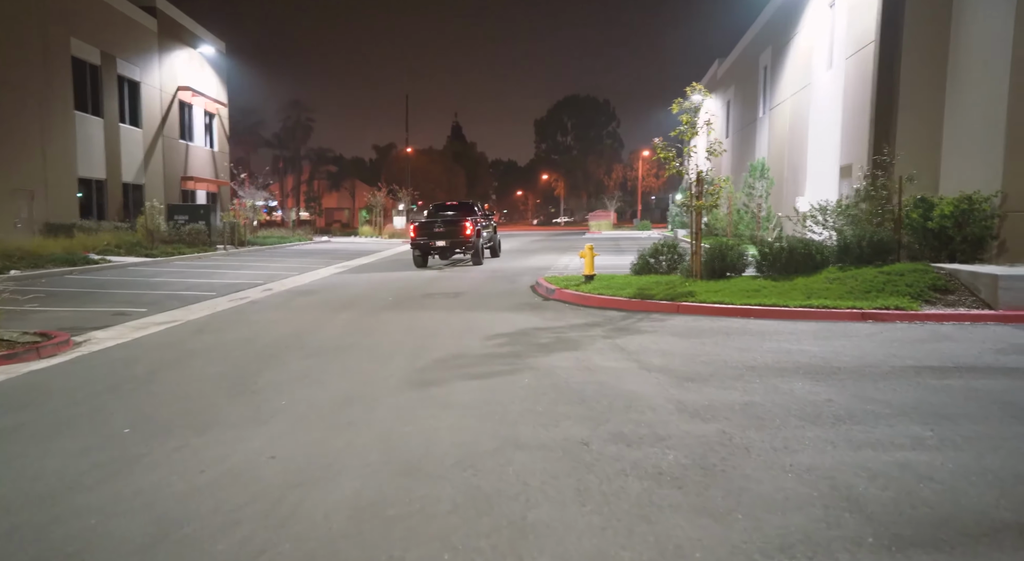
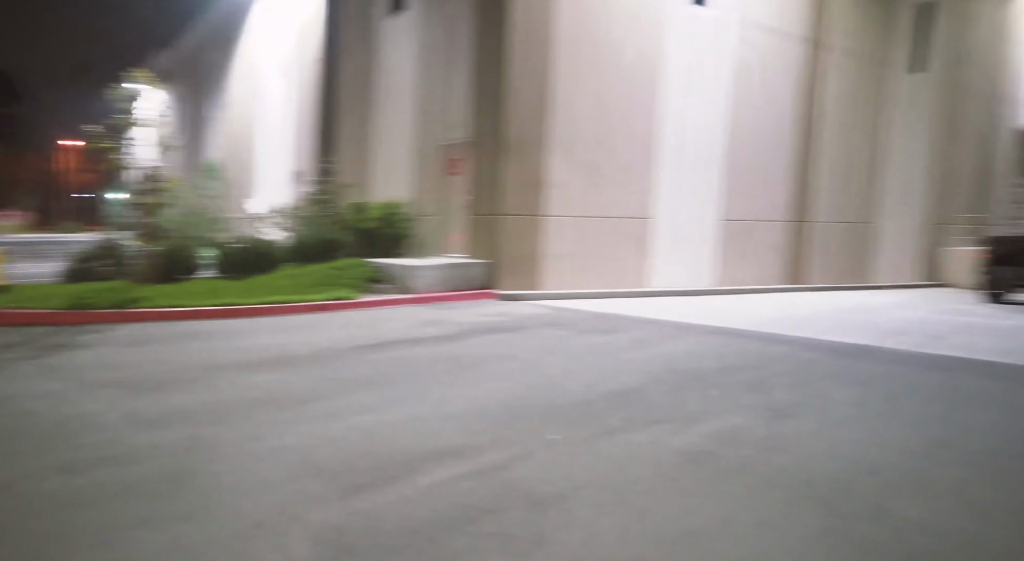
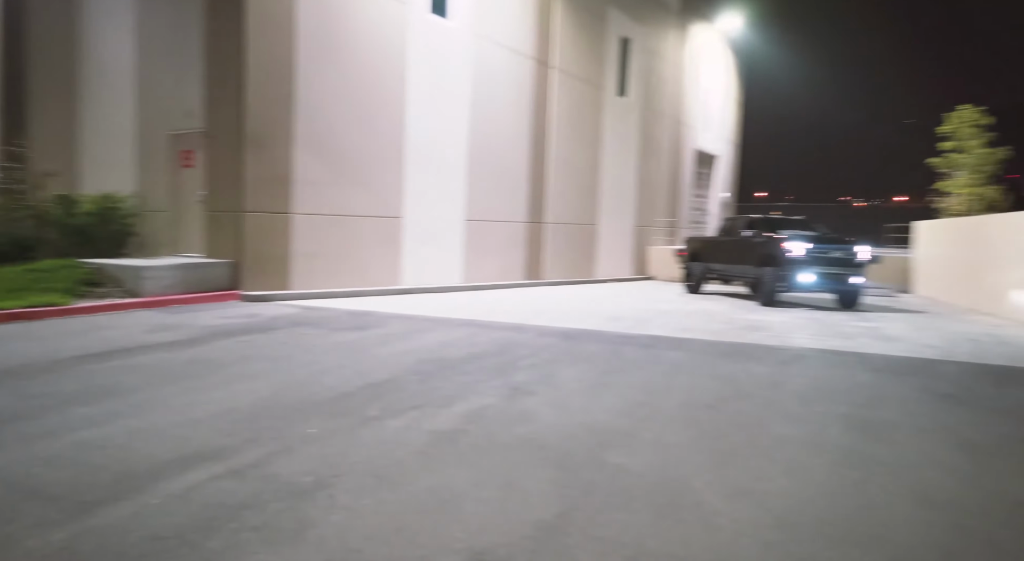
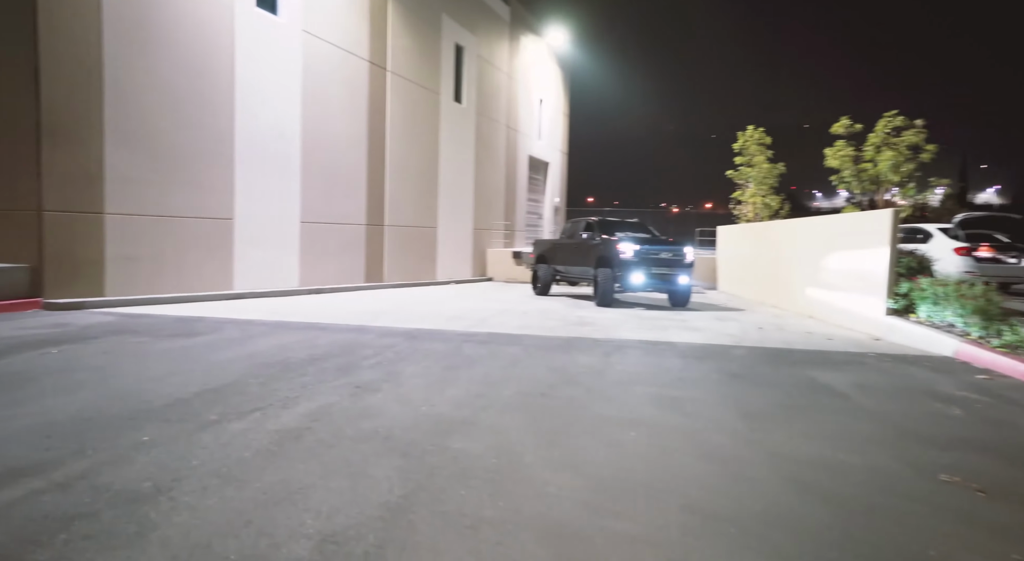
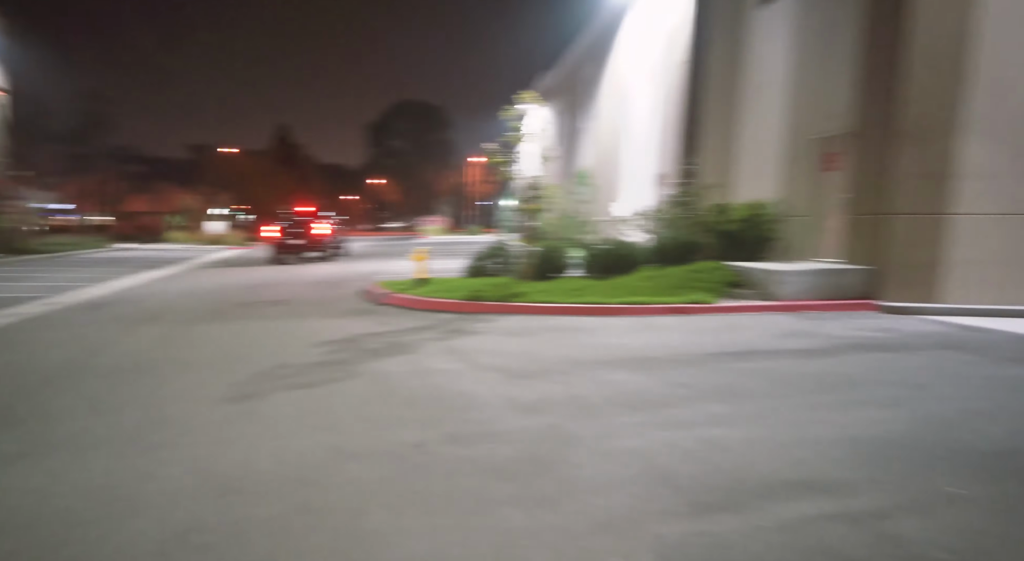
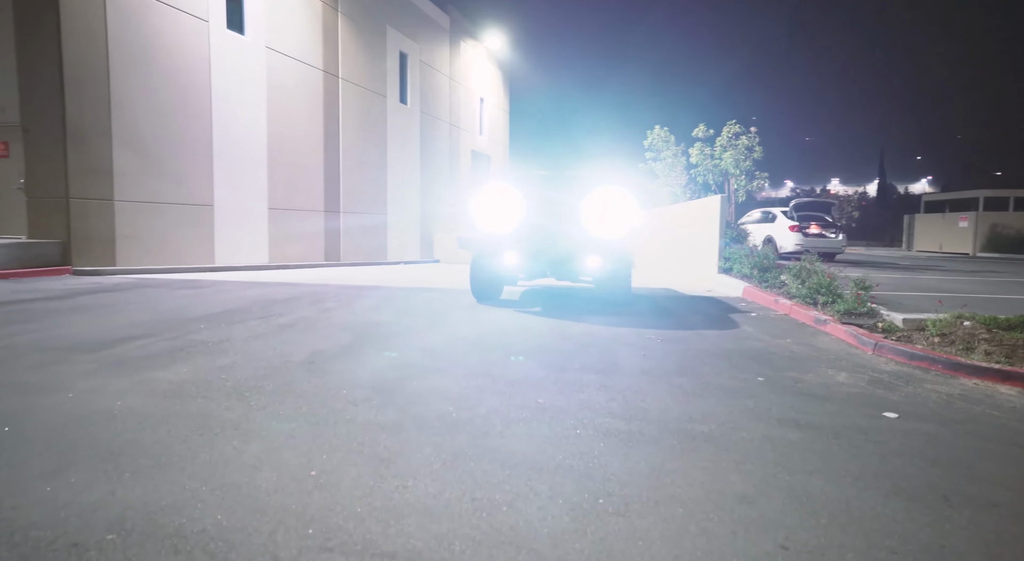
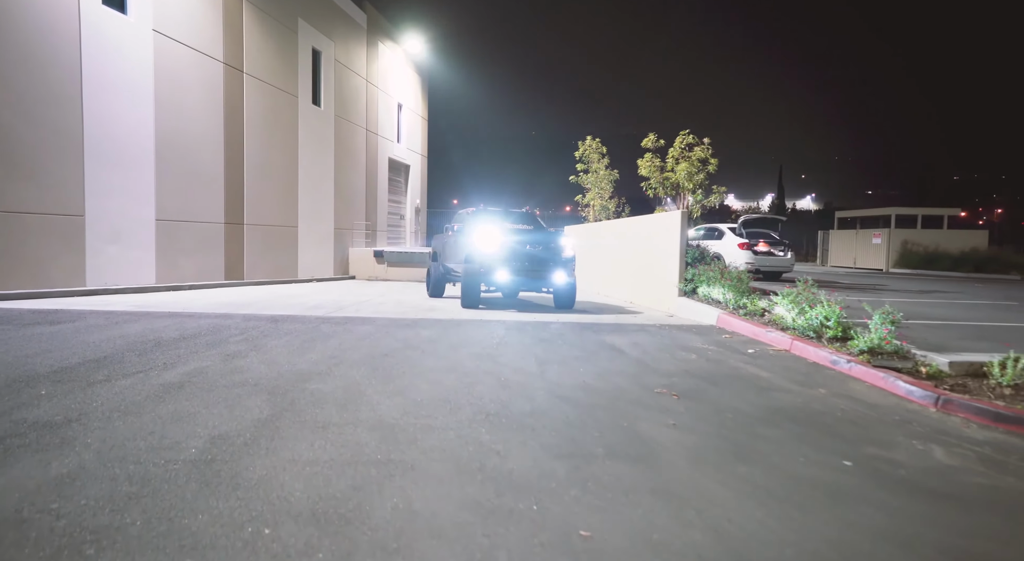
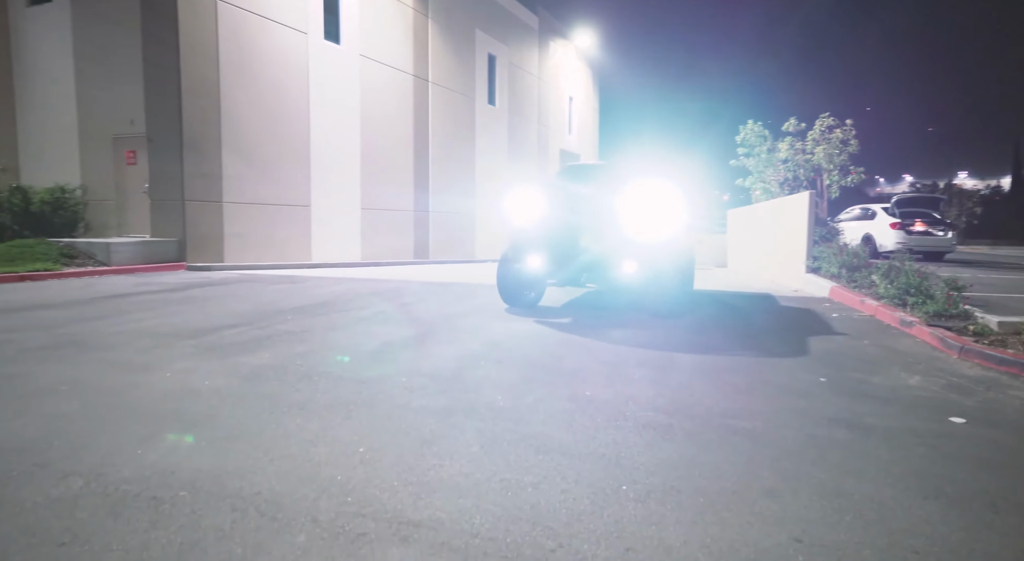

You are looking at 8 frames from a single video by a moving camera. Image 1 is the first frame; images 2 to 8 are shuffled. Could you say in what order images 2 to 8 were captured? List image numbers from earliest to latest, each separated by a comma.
5, 2, 3, 4, 7, 6, 8
